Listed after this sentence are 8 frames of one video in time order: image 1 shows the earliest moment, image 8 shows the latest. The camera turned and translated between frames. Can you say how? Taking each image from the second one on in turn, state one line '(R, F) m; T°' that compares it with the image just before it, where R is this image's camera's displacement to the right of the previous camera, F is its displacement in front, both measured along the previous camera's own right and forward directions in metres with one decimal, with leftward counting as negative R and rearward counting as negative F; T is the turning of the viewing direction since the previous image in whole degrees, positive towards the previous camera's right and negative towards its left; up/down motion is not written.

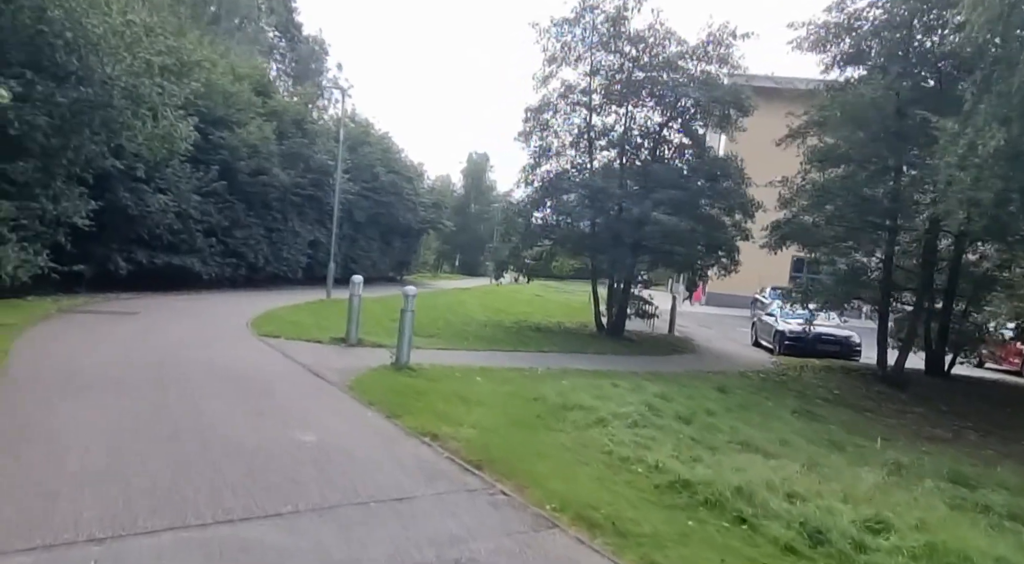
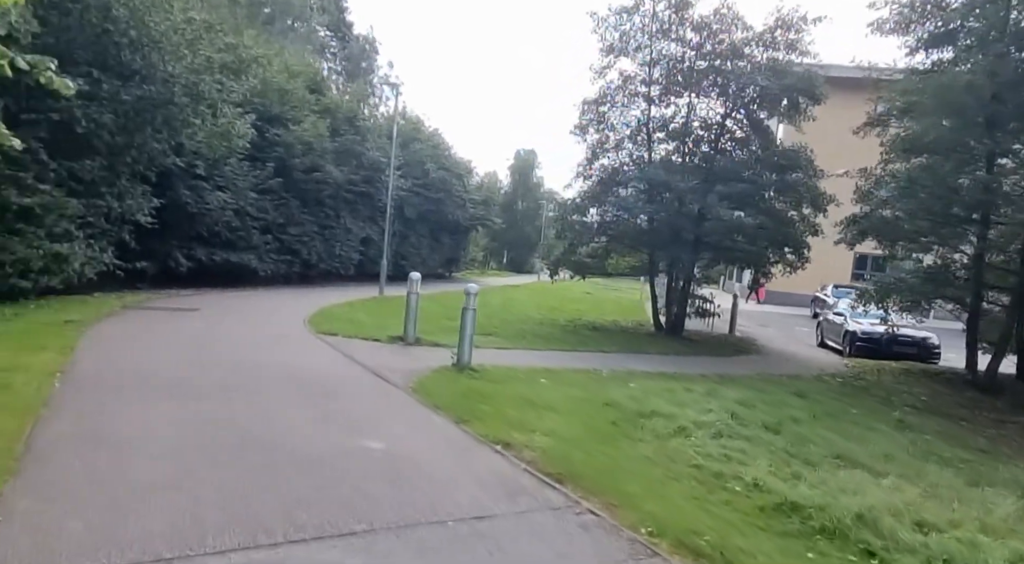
(-0.3, +0.4) m; -4°
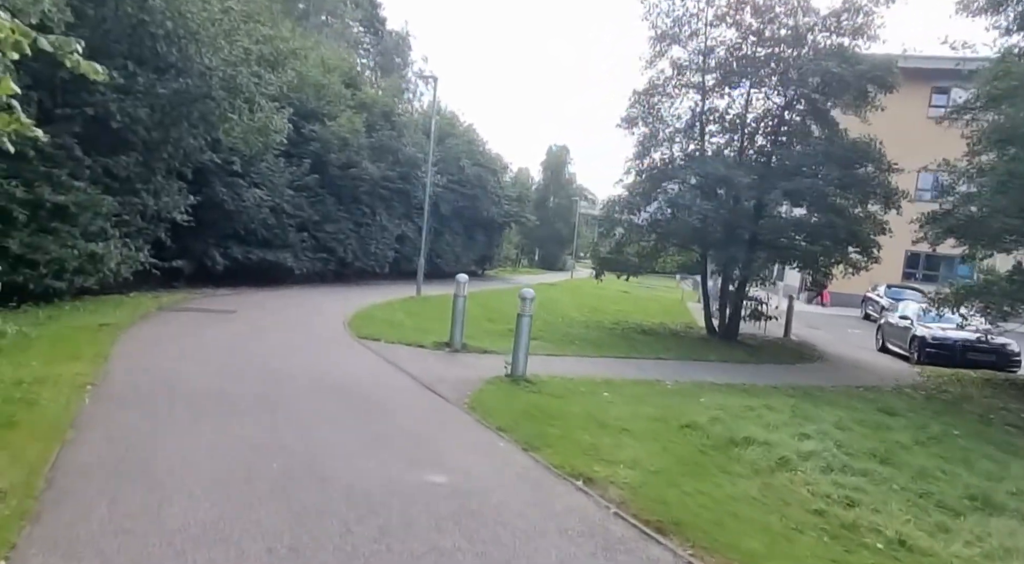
(-0.4, +0.8) m; -2°
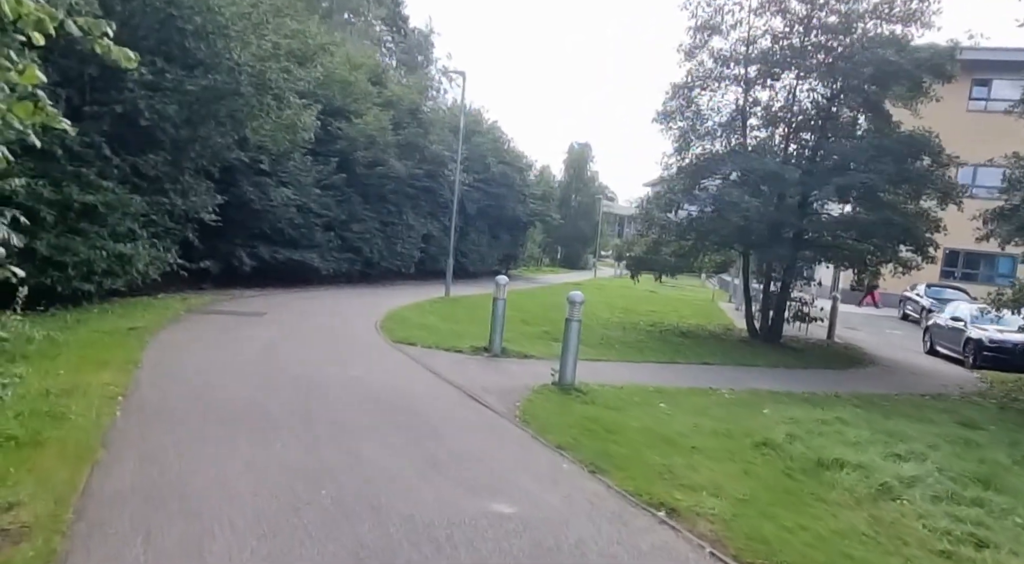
(-0.4, +0.5) m; -2°
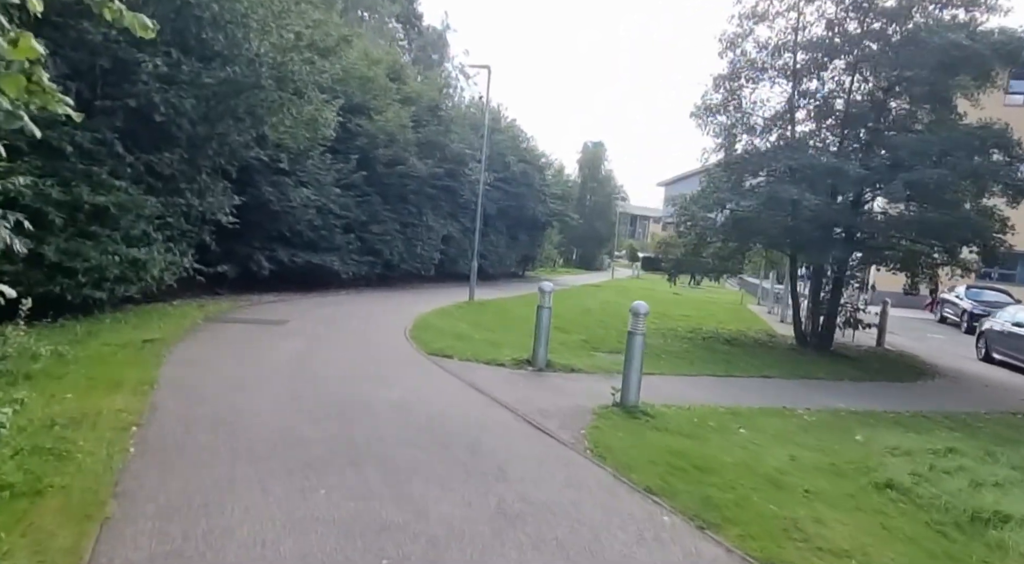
(-0.5, +0.9) m; -1°
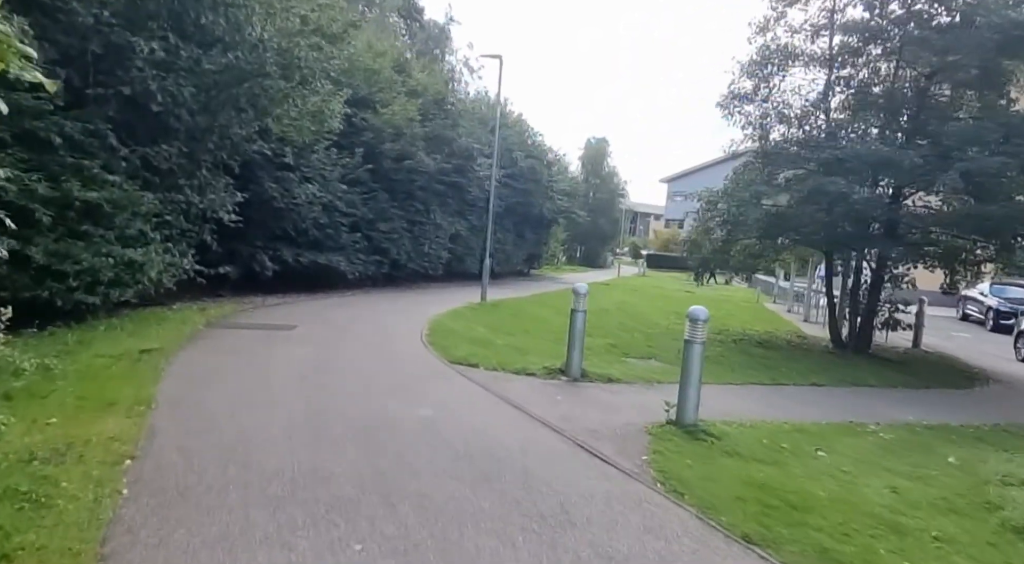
(-0.4, +0.9) m; 0°
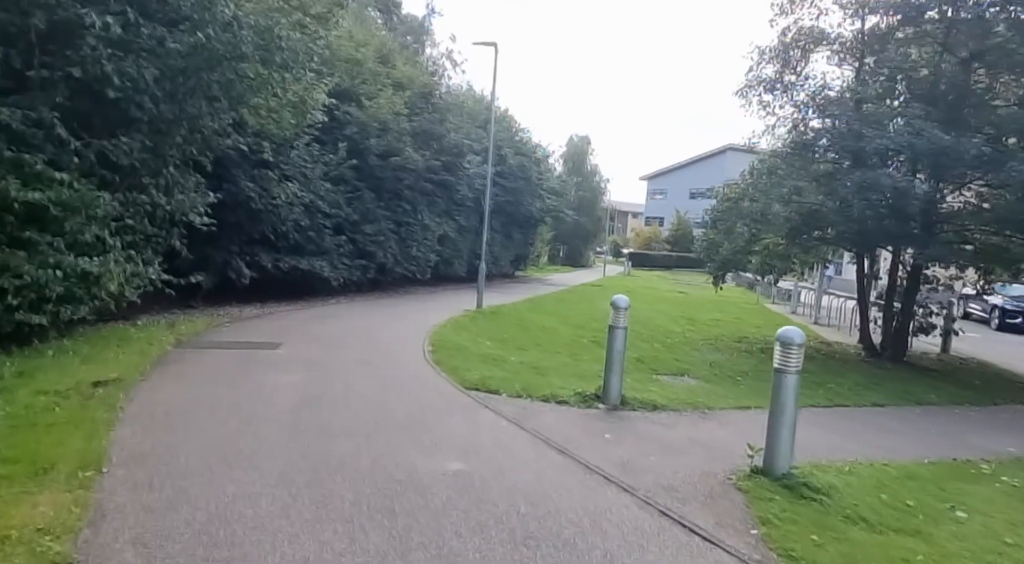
(-0.6, +1.4) m; +2°
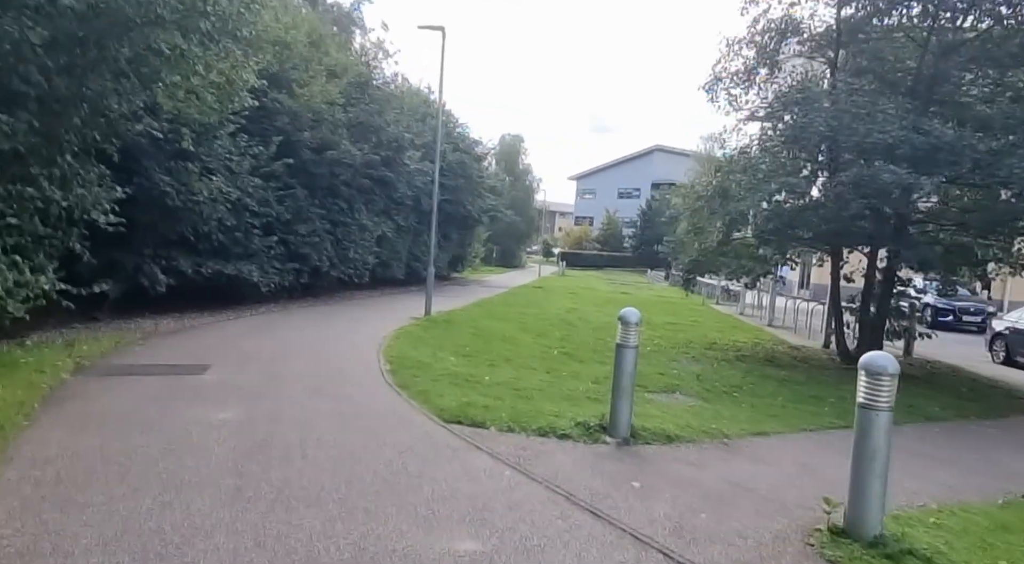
(-0.6, +1.4) m; +6°
